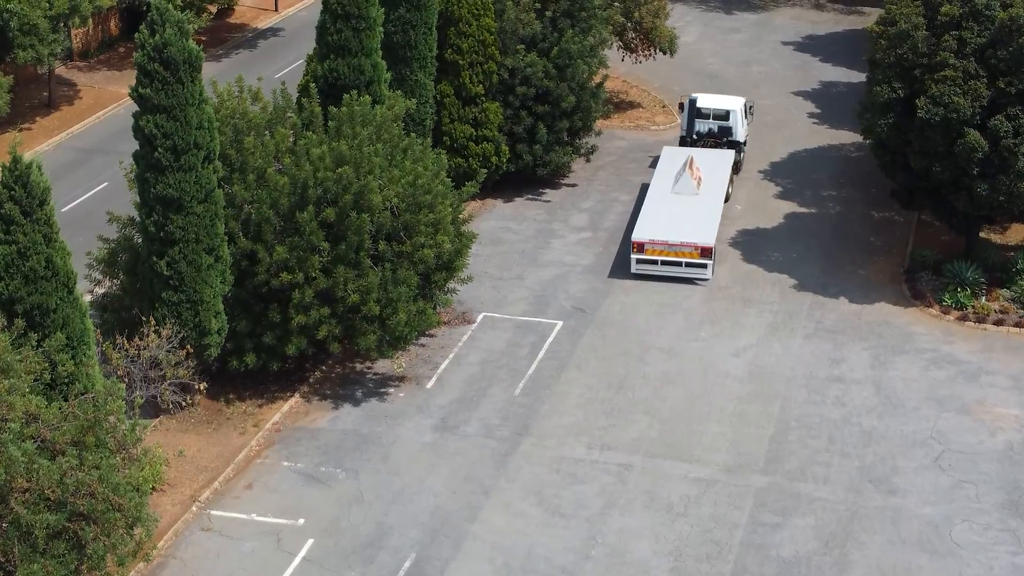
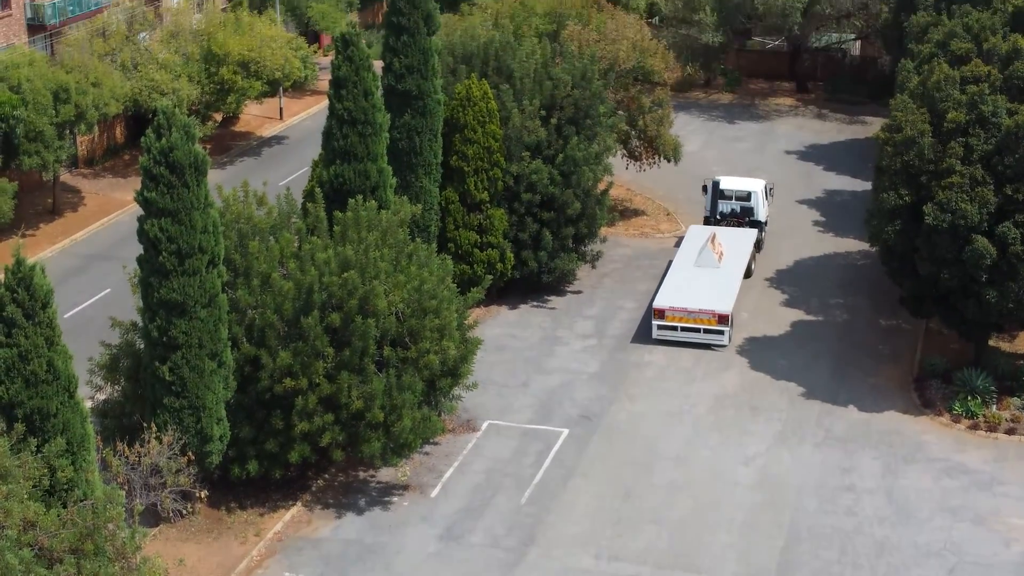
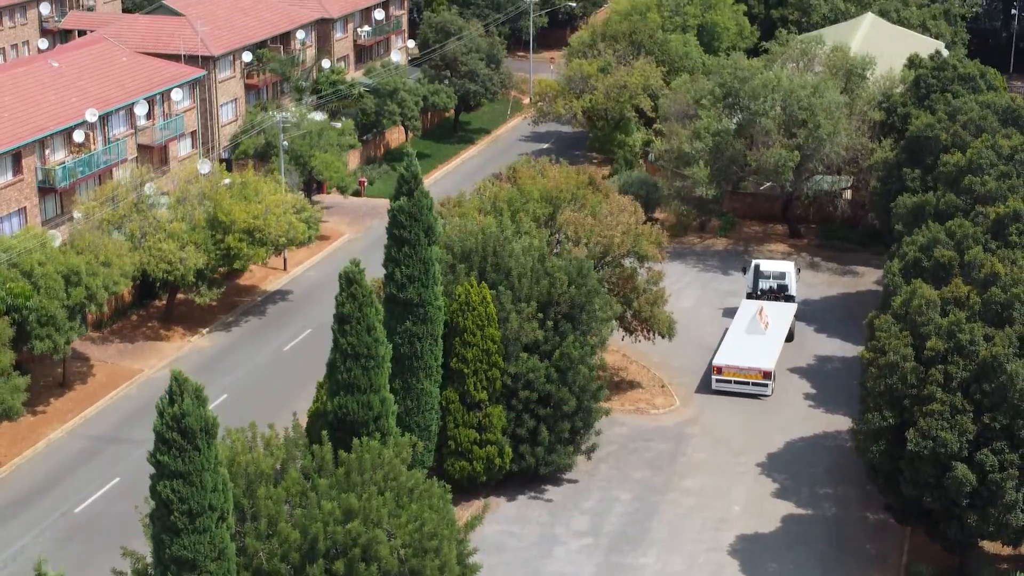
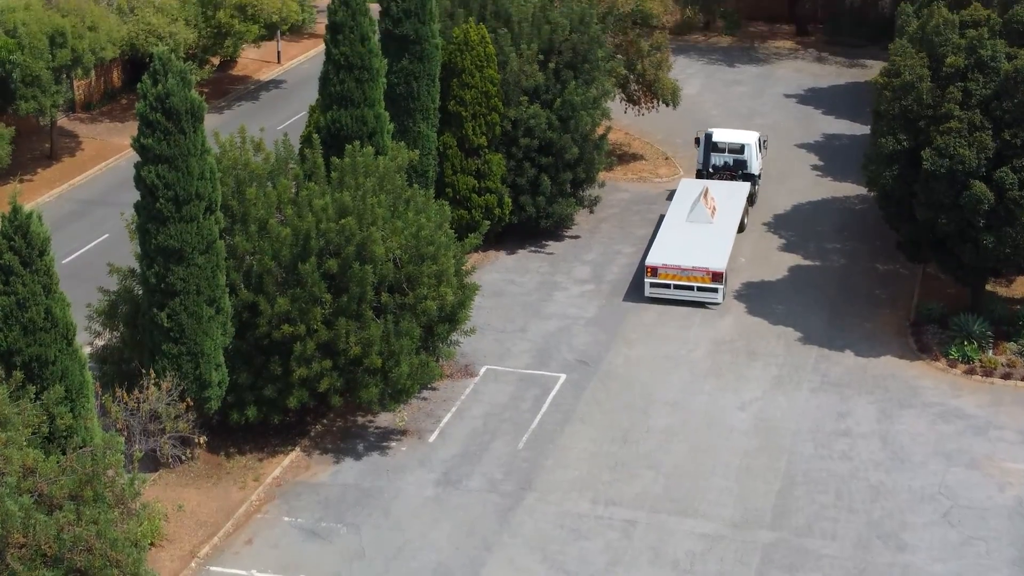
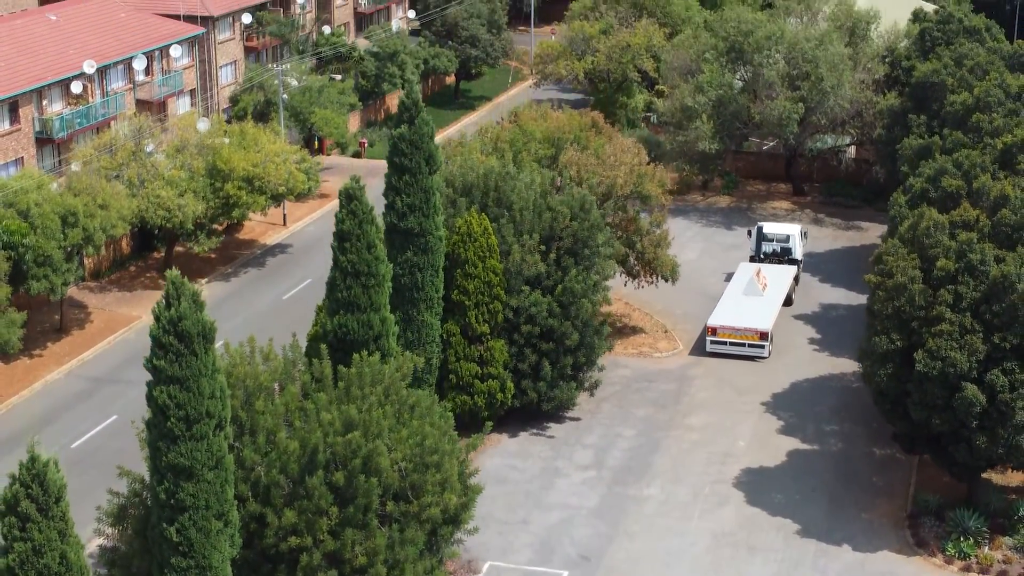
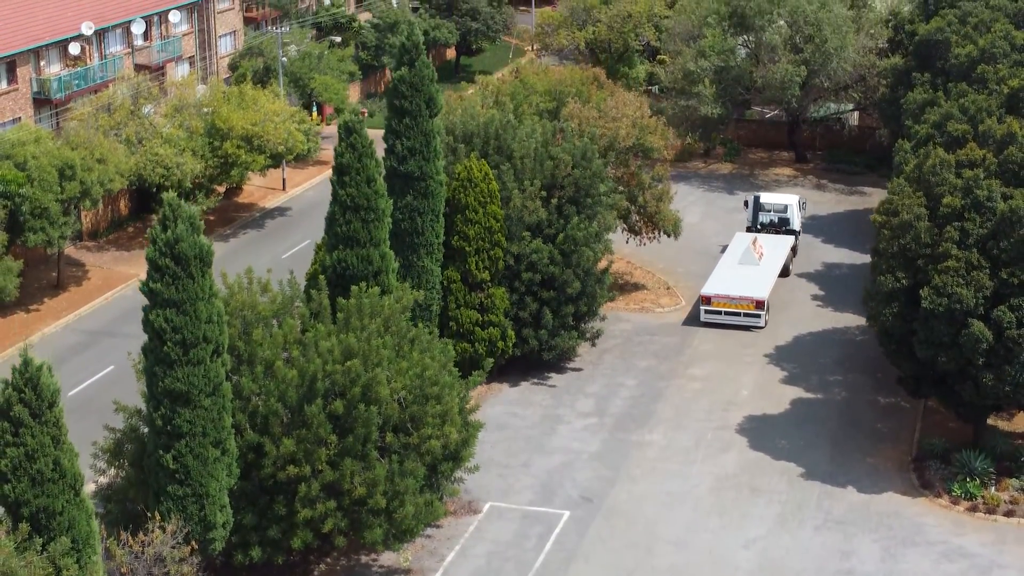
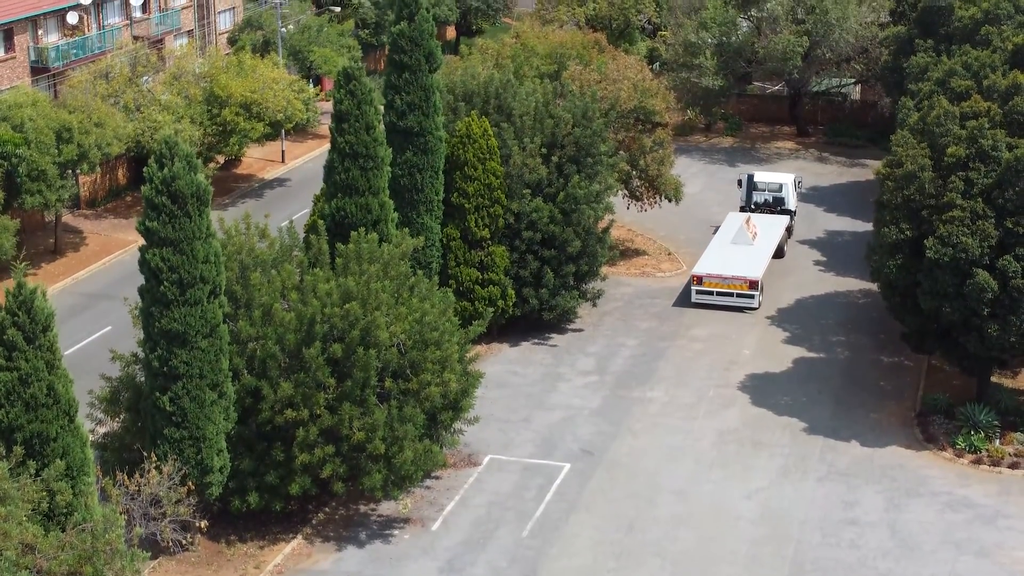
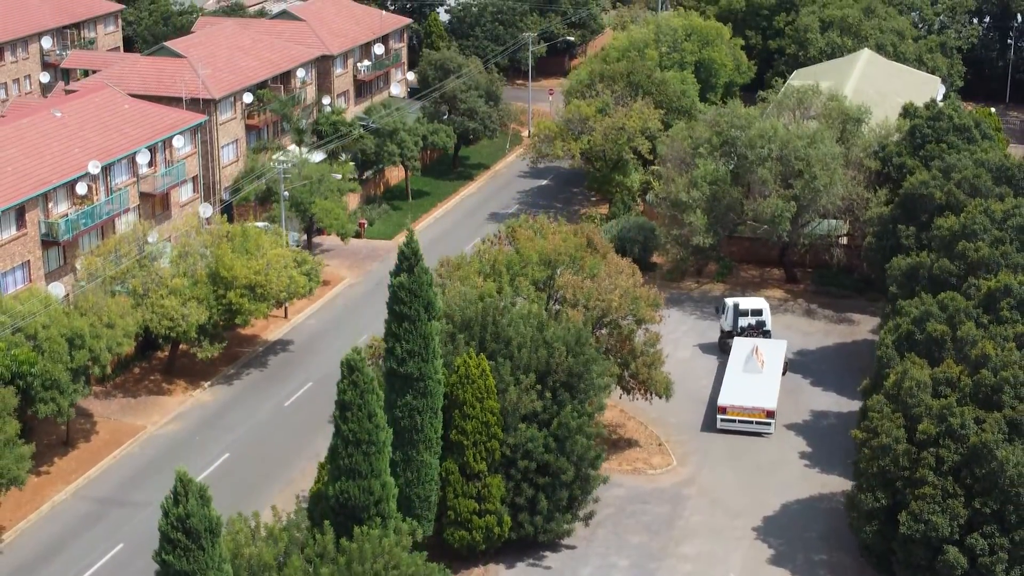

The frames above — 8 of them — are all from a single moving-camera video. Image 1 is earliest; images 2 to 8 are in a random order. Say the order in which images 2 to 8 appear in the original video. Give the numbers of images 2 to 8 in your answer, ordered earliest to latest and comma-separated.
4, 2, 7, 6, 5, 3, 8
